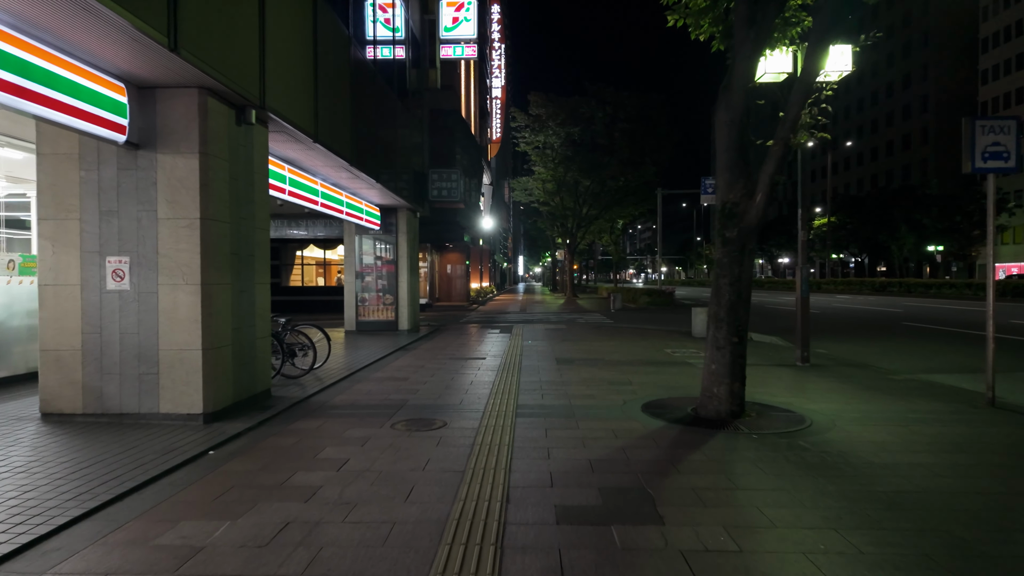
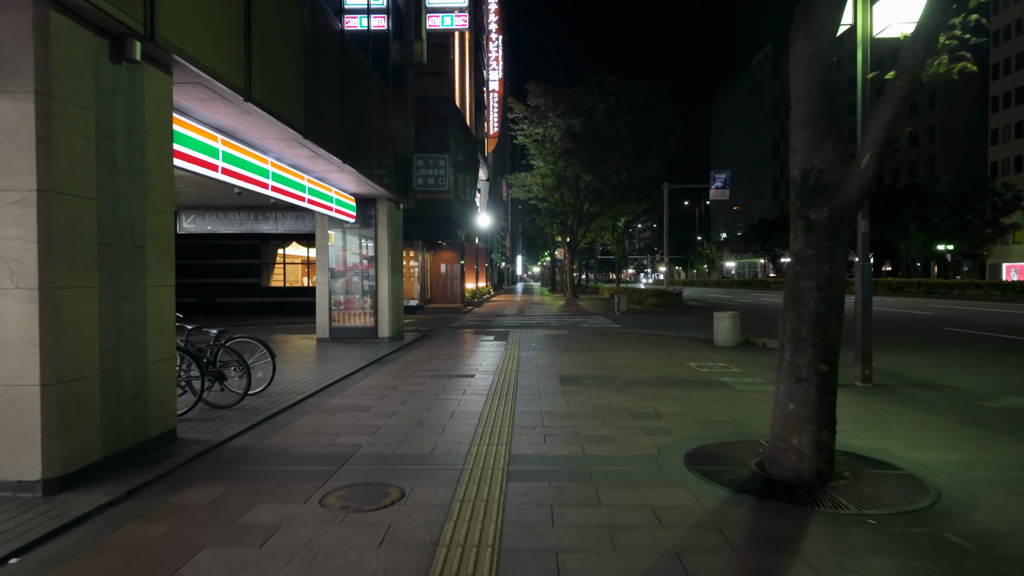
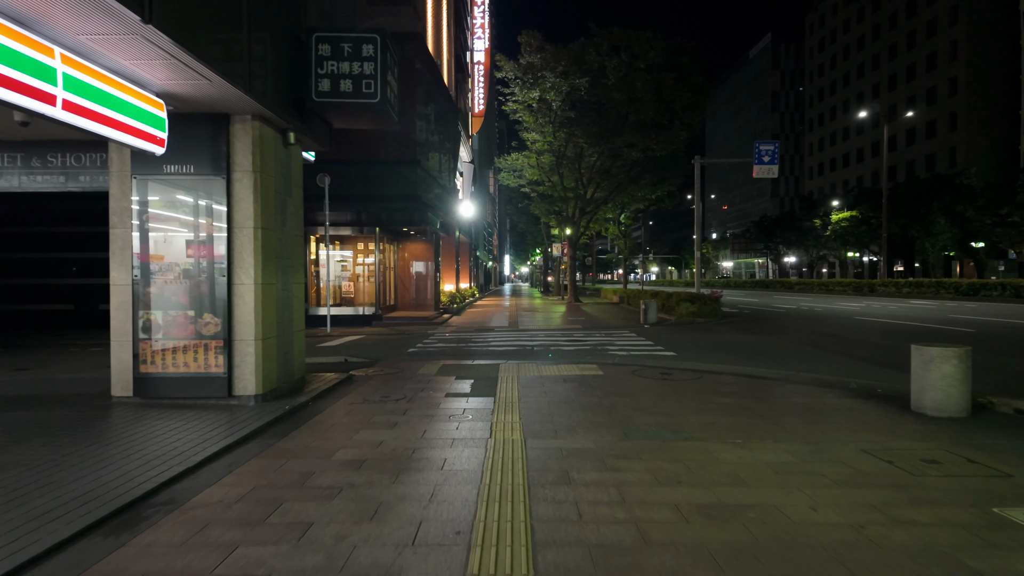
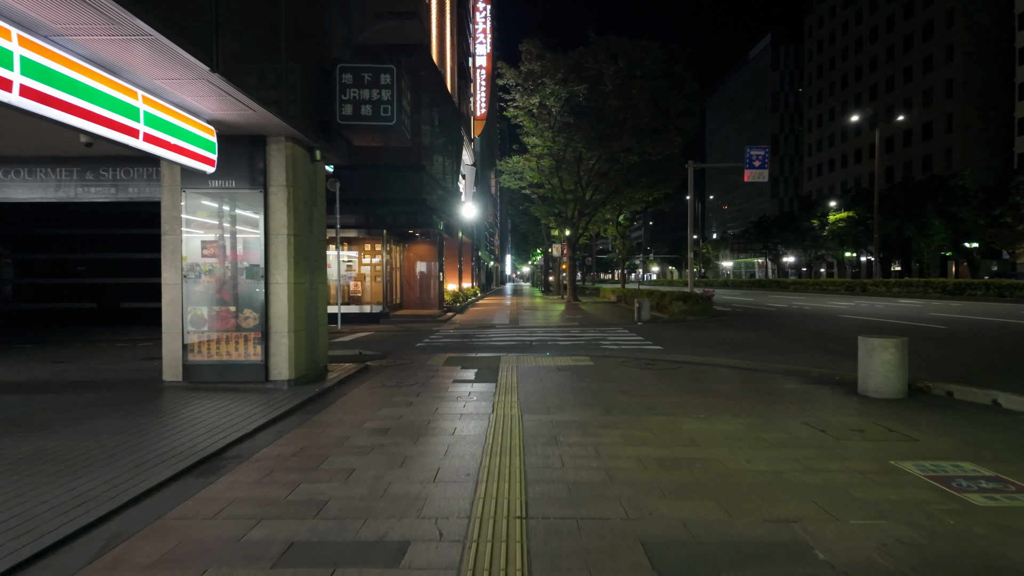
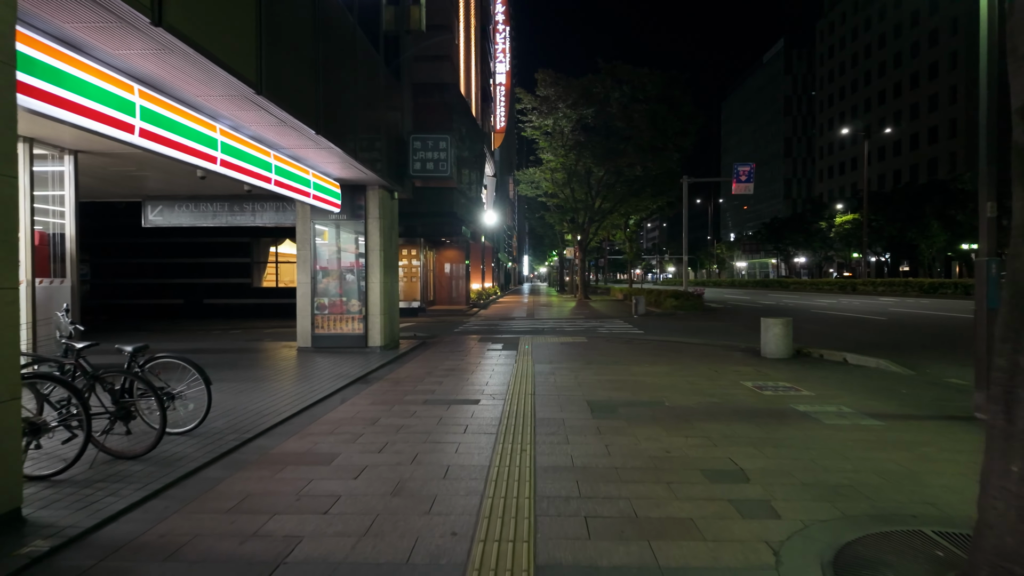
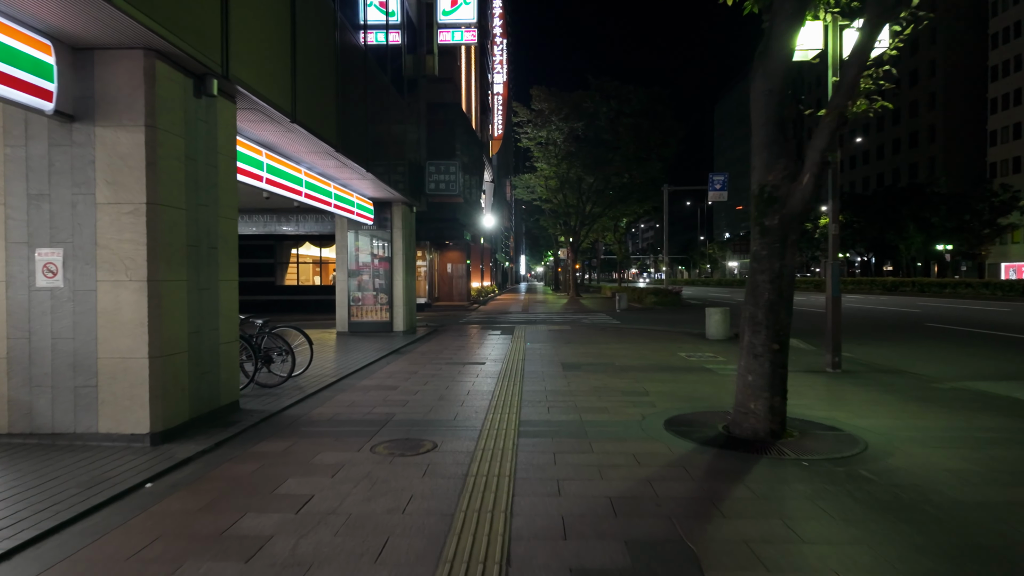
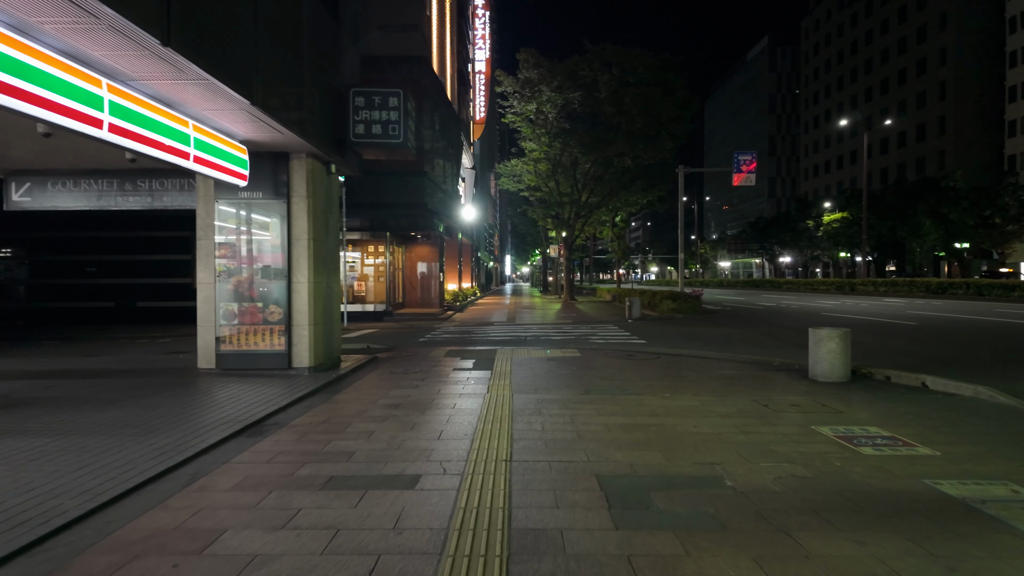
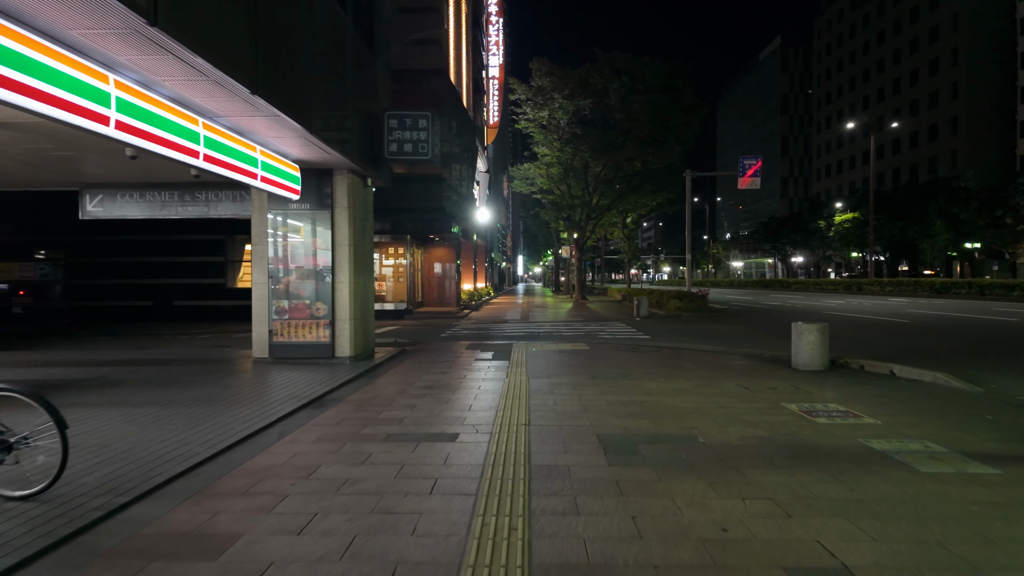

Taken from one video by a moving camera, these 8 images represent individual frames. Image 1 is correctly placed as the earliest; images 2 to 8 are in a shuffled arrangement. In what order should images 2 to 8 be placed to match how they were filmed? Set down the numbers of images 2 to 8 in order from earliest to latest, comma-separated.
6, 2, 5, 8, 7, 4, 3
